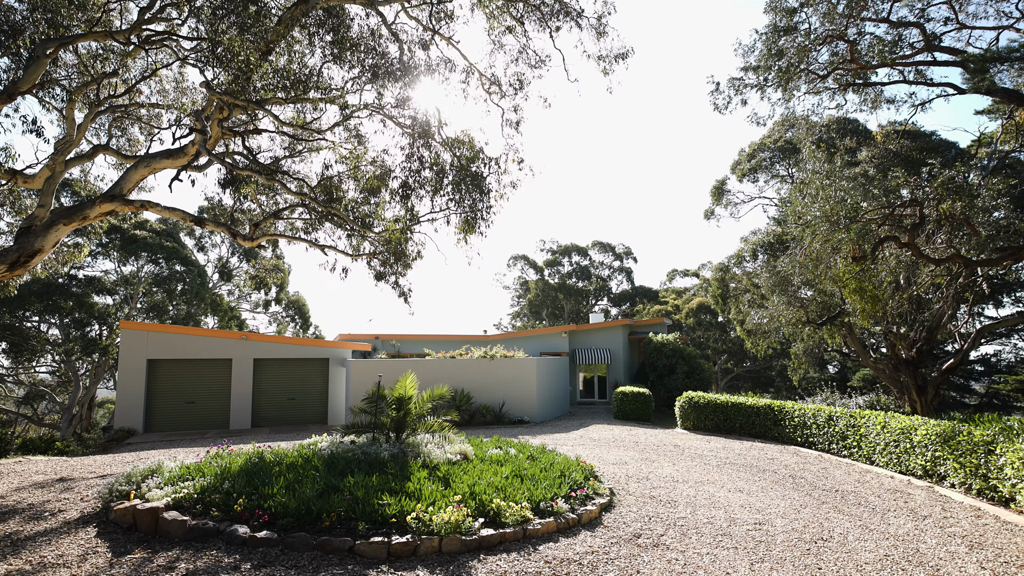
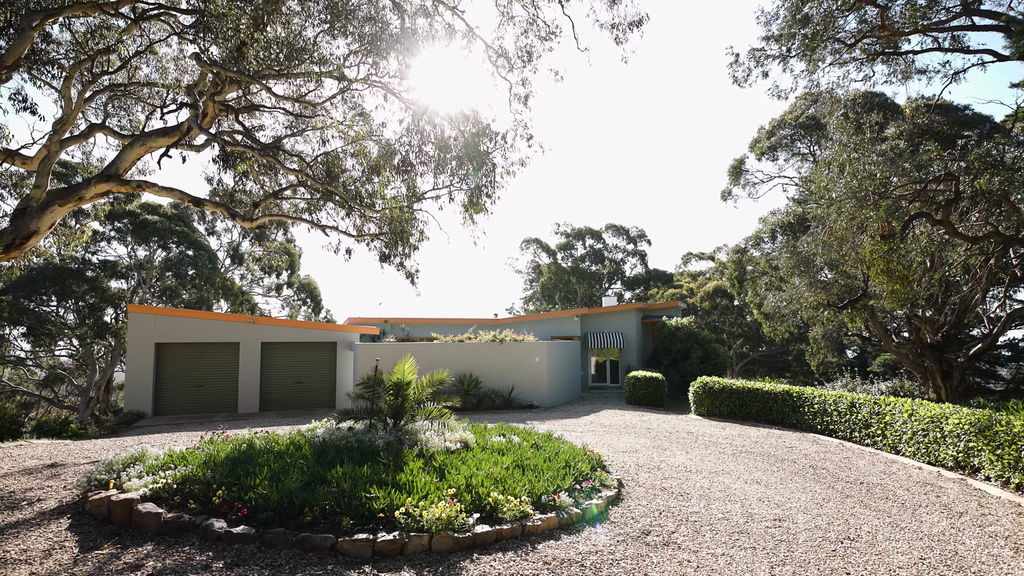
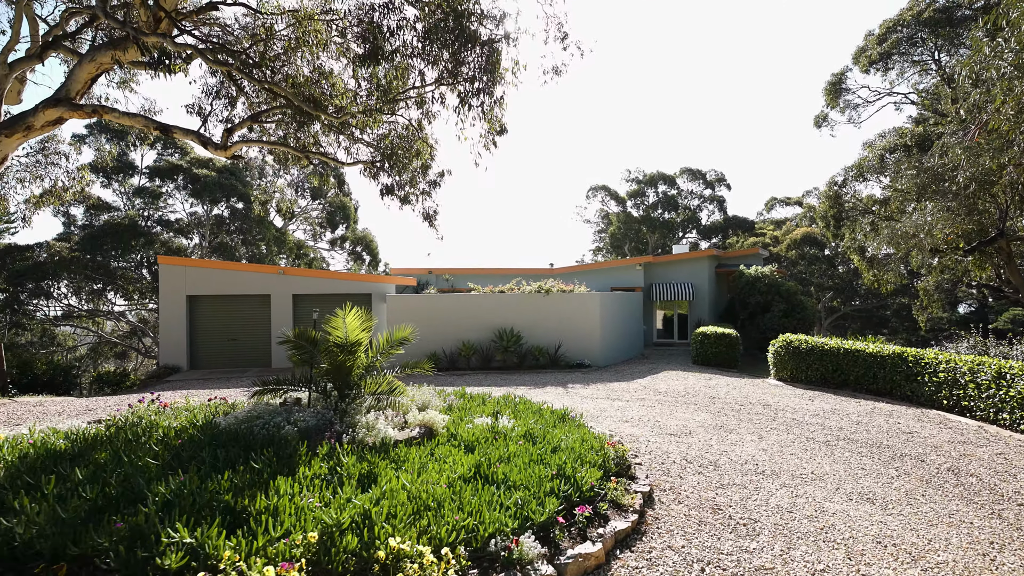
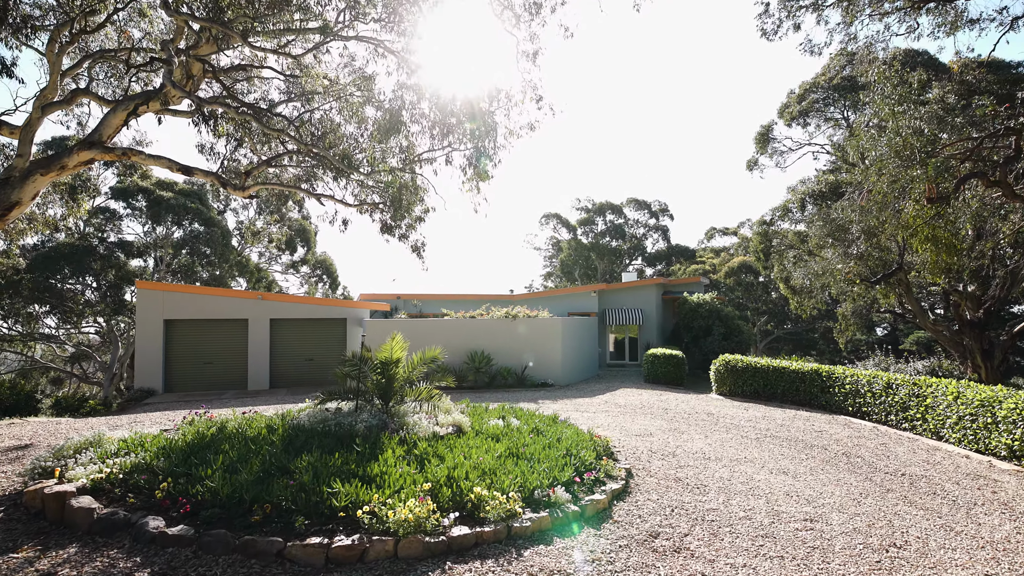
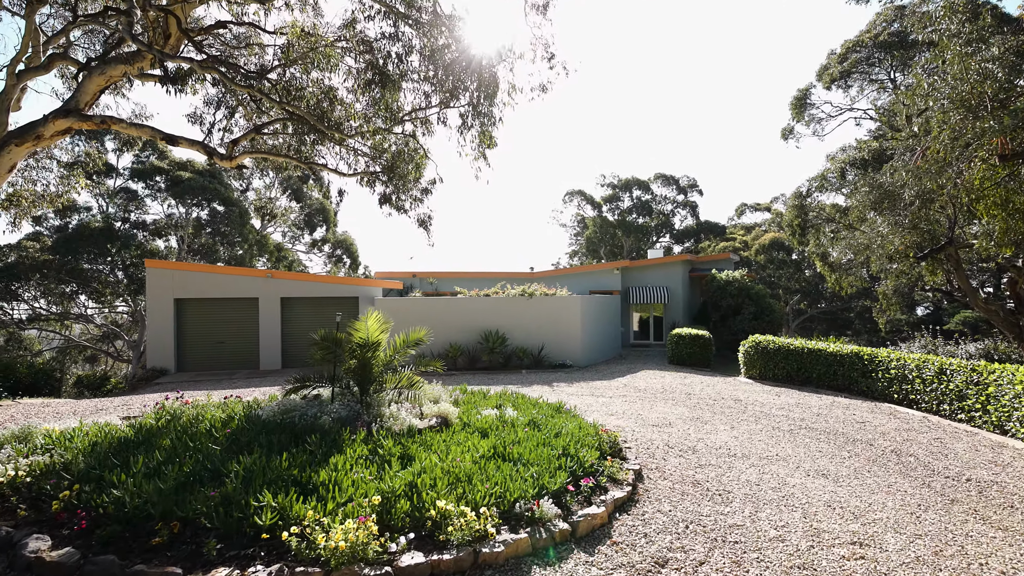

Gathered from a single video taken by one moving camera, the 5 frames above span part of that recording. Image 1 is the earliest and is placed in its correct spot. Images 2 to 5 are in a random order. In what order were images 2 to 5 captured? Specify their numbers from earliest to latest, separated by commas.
2, 4, 5, 3
